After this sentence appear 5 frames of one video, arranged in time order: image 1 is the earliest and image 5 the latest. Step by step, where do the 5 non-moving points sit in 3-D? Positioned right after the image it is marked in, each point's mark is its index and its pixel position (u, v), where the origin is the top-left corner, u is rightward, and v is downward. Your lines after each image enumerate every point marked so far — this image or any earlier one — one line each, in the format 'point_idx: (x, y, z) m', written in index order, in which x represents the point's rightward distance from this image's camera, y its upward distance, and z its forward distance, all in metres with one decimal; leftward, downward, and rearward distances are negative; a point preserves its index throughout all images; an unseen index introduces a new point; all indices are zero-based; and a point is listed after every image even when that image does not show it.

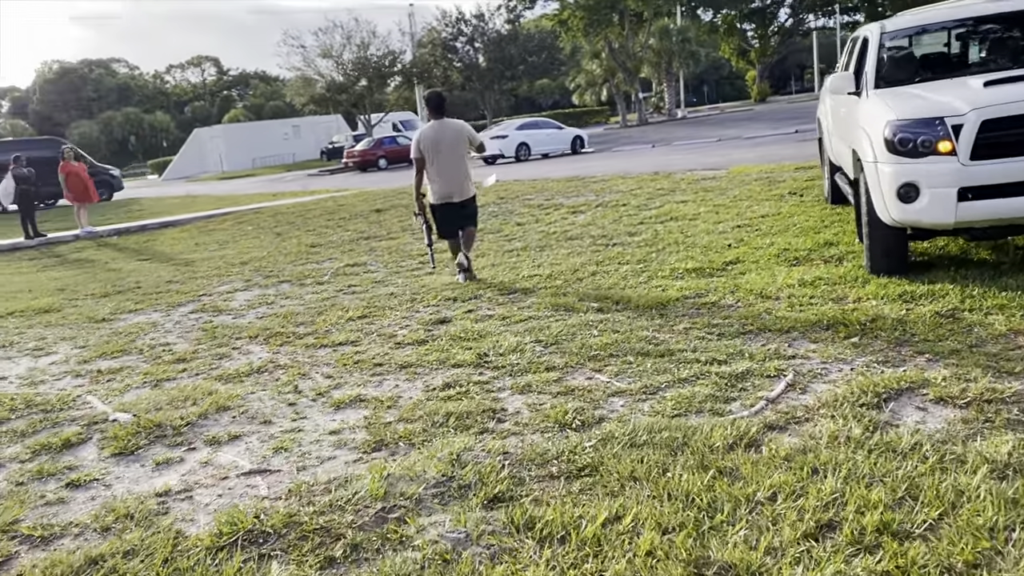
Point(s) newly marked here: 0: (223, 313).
0: (-2.1, -0.2, +6.3) m
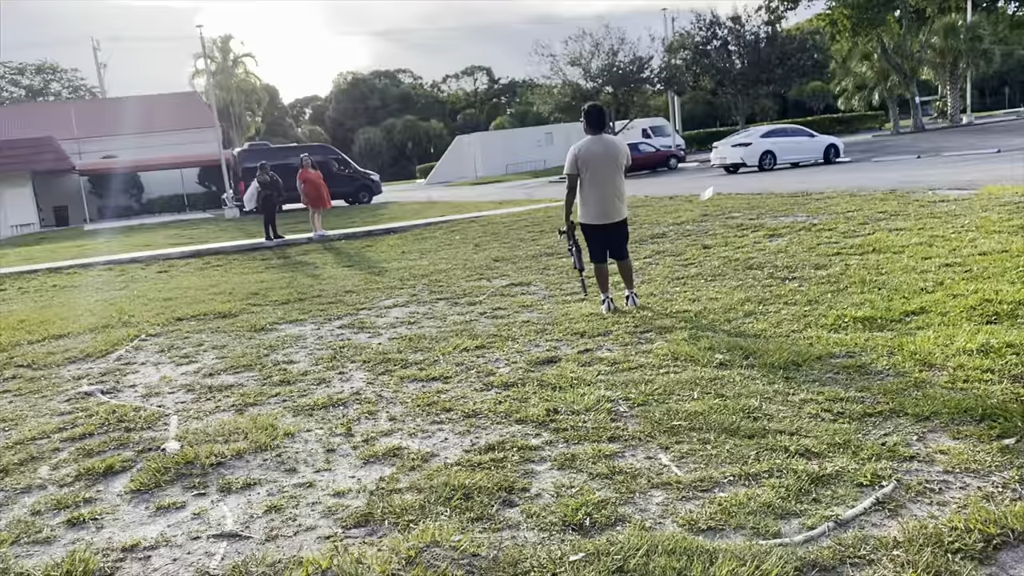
0: (-1.1, -0.3, +6.2) m
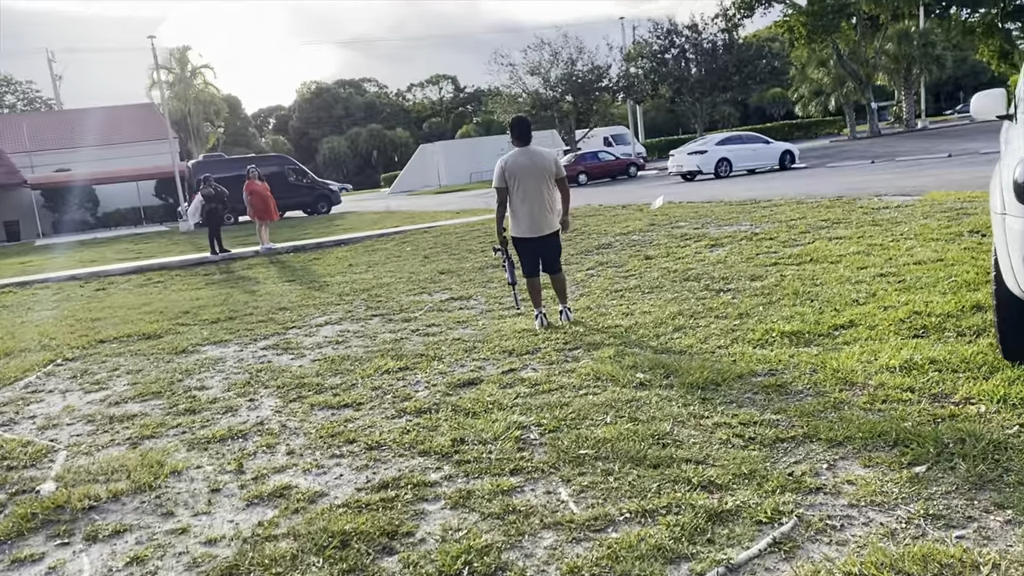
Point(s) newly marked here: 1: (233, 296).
0: (-1.5, -0.4, +6.0) m
1: (-3.0, -0.1, +9.3) m
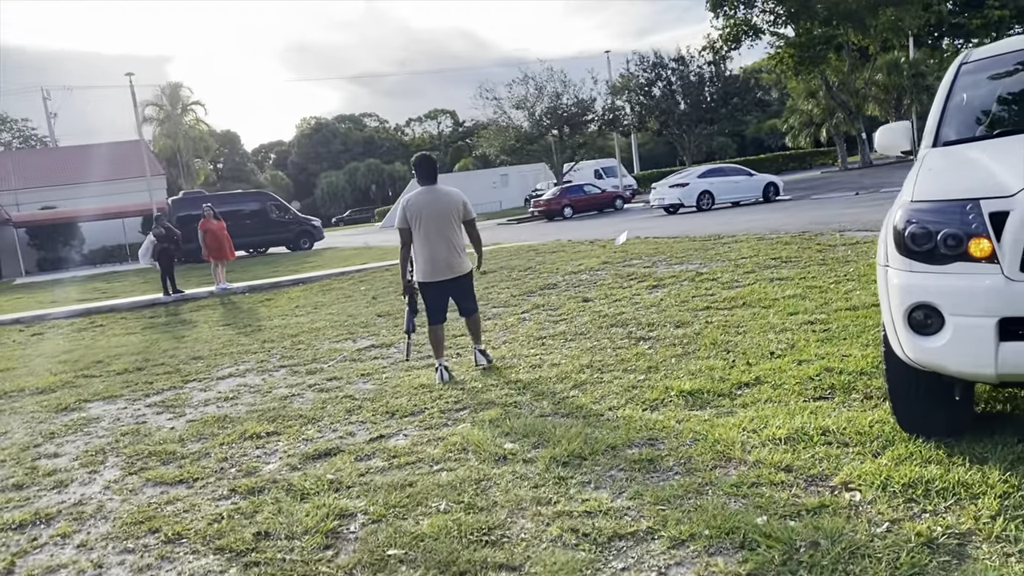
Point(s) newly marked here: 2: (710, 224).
0: (-2.1, -0.8, +5.6) m
1: (-3.6, -0.6, +8.8) m
2: (+3.6, +1.2, +15.9) m
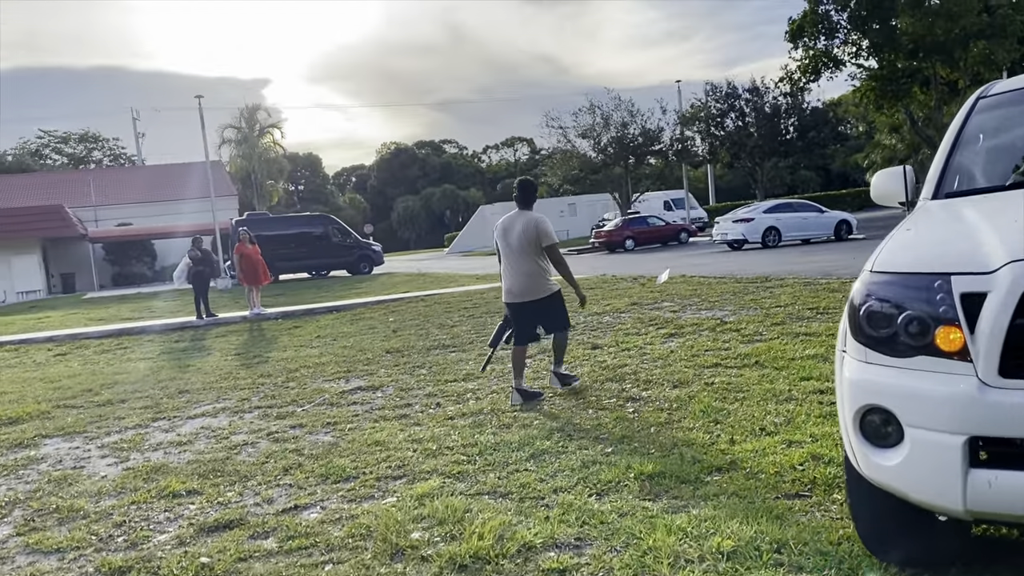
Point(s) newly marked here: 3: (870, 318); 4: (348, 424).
0: (-2.3, -1.0, +5.2) m
1: (-3.4, -0.8, +8.6) m
2: (+4.3, +0.4, +15.0) m
3: (+0.9, -0.1, +2.2) m
4: (-1.0, -0.8, +5.4) m
